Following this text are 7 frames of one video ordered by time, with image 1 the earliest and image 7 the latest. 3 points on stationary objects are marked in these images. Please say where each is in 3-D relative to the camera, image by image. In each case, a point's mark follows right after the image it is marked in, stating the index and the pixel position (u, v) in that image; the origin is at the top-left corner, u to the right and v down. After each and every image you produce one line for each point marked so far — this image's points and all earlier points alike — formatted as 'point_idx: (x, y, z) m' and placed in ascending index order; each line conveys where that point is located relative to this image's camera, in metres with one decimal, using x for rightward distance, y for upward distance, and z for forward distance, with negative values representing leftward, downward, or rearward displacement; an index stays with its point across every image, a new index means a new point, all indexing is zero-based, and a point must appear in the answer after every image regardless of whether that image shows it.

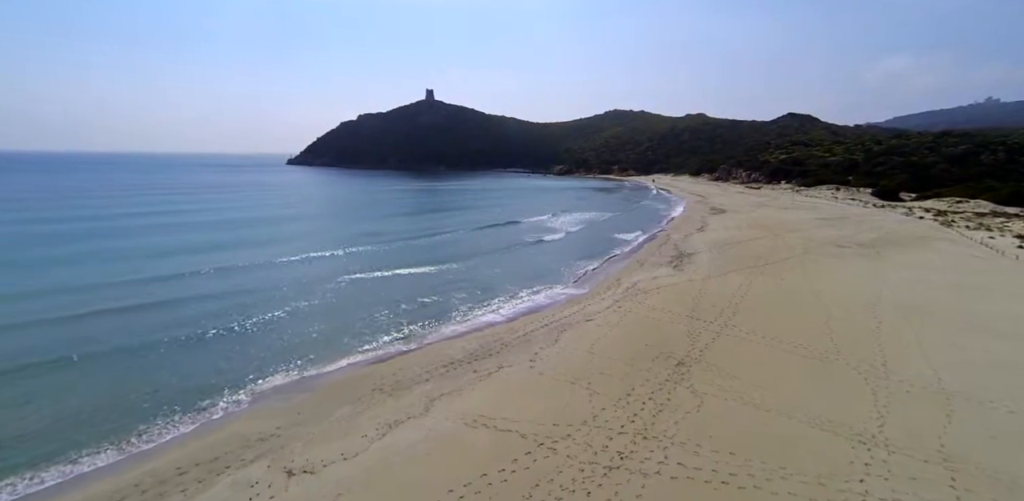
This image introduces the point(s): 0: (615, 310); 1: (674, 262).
0: (+2.9, -1.7, +13.4) m
1: (+6.9, -0.6, +19.6) m
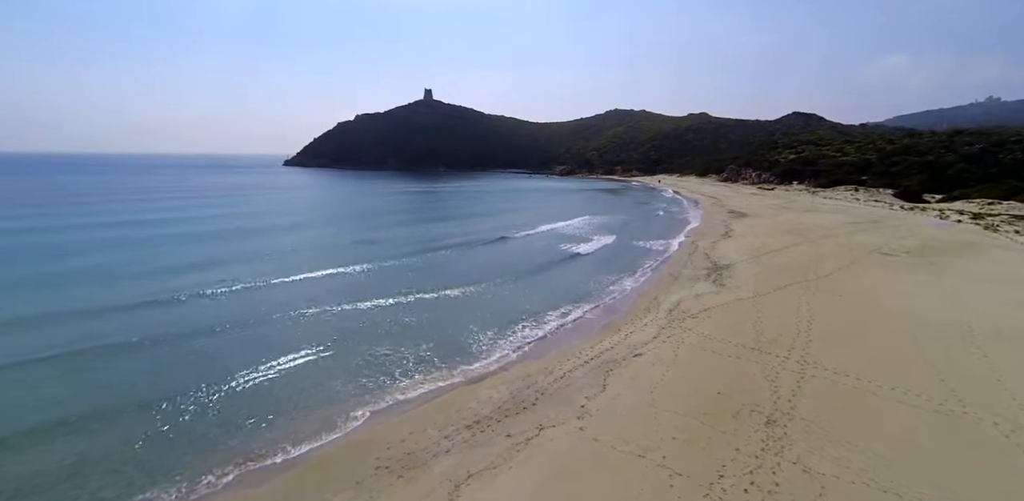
0: (+3.6, -2.1, +11.2) m
1: (+7.5, -1.0, +17.5) m
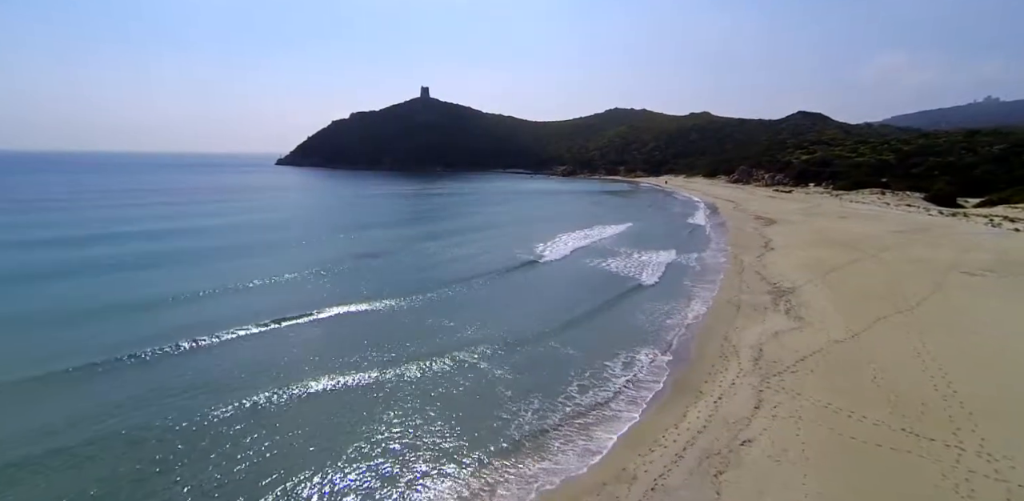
0: (+4.6, -2.9, +8.3) m
1: (+8.4, -1.7, +14.6) m
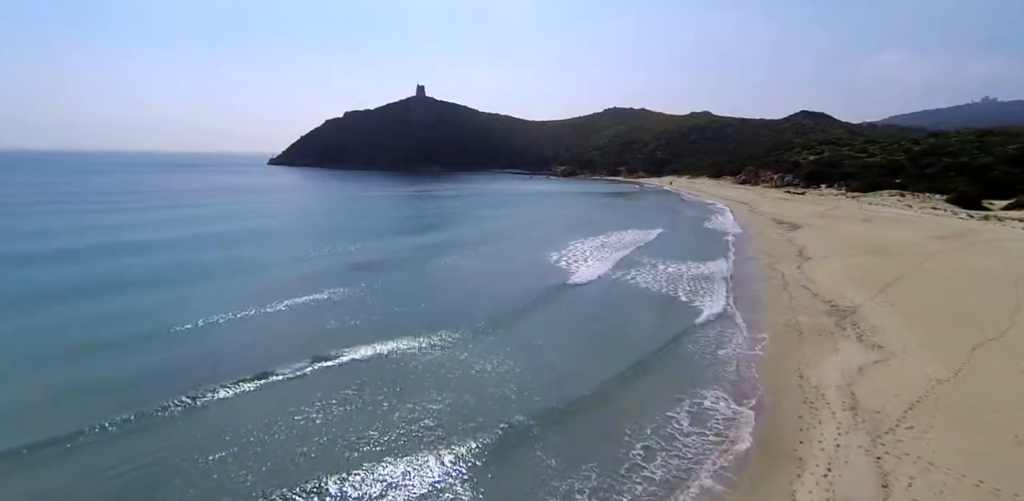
0: (+5.3, -3.3, +6.3) m
1: (+9.0, -2.1, +12.6) m
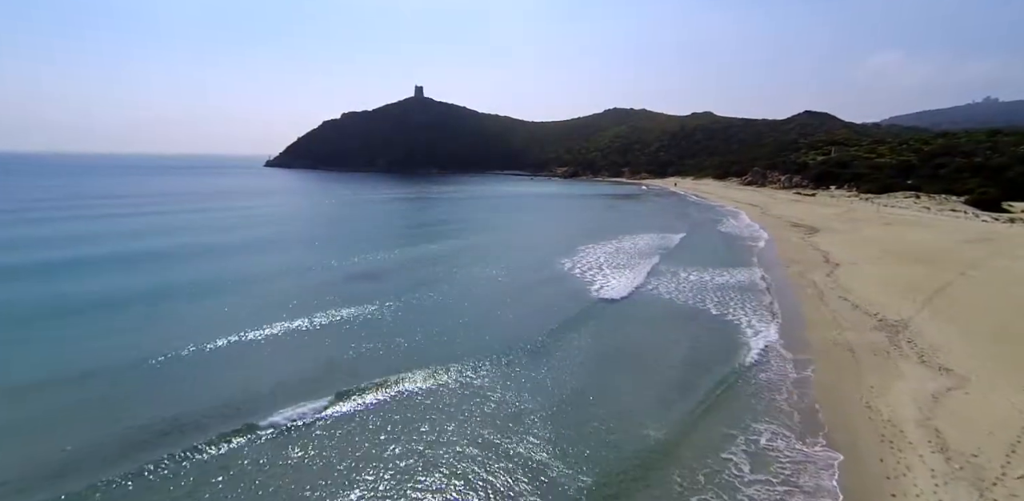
0: (+5.8, -3.5, +5.1) m
1: (+9.5, -2.4, +11.4) m
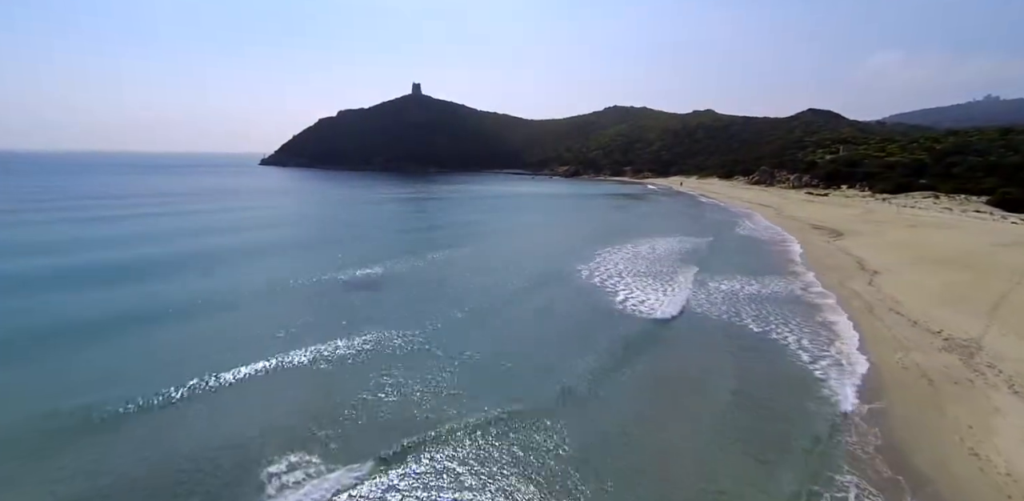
0: (+6.4, -3.8, +3.6) m
1: (+10.0, -2.6, +9.9) m
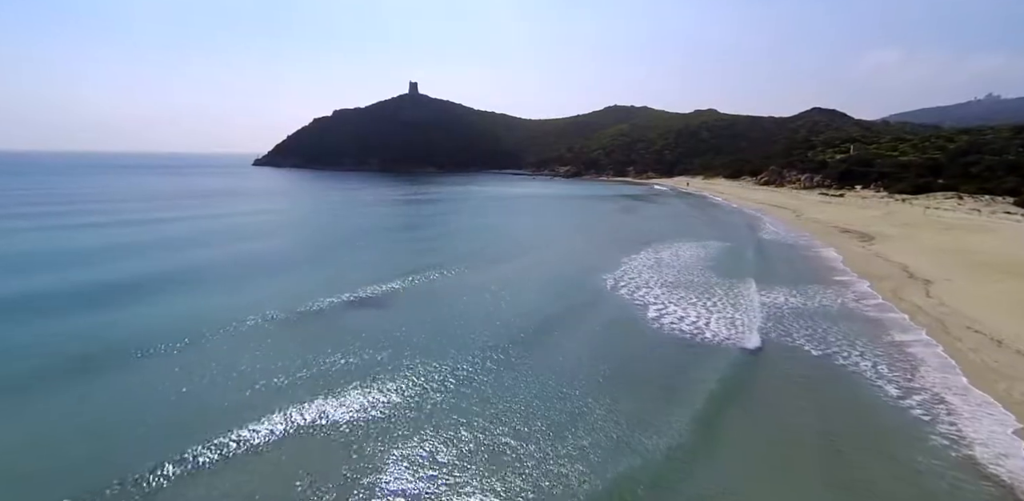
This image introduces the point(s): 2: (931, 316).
0: (+7.1, -4.1, +1.8) m
1: (+10.7, -2.9, +8.2) m
2: (+11.8, -1.8, +13.2) m
